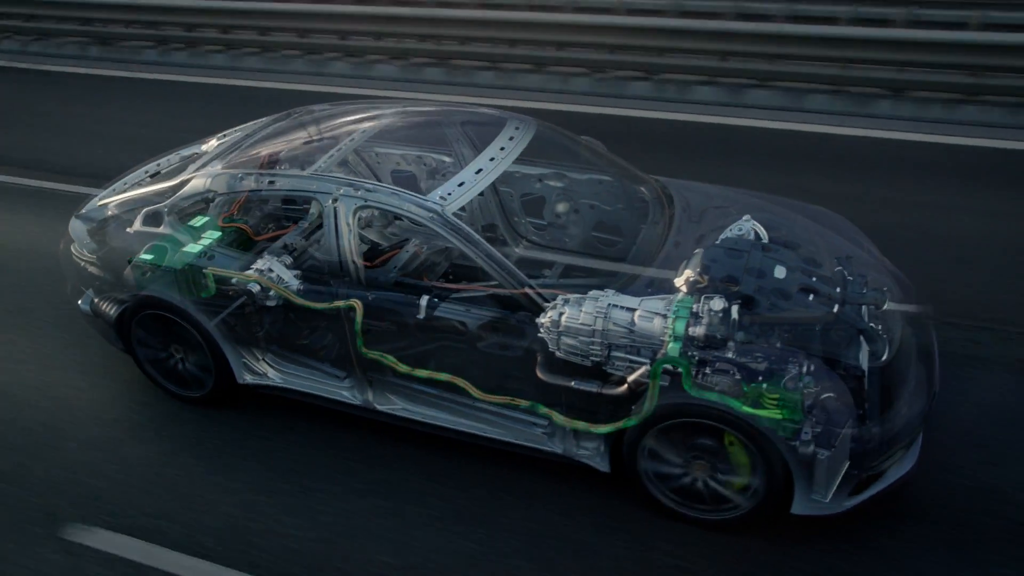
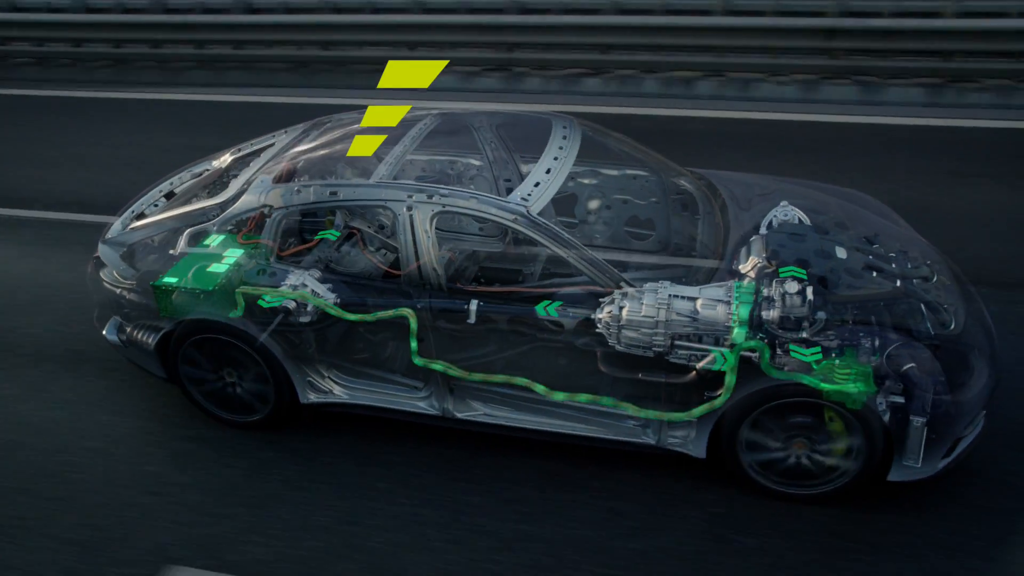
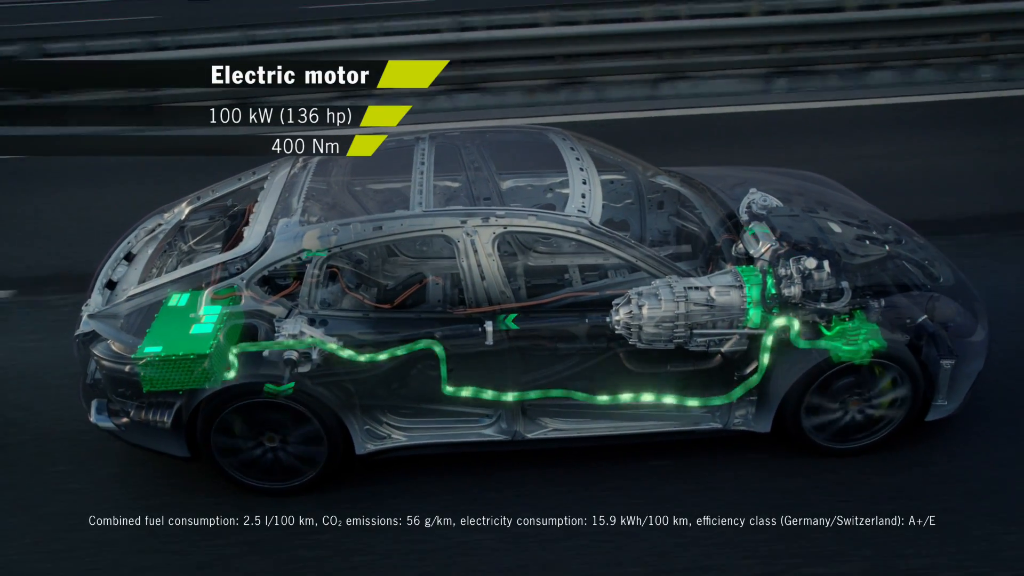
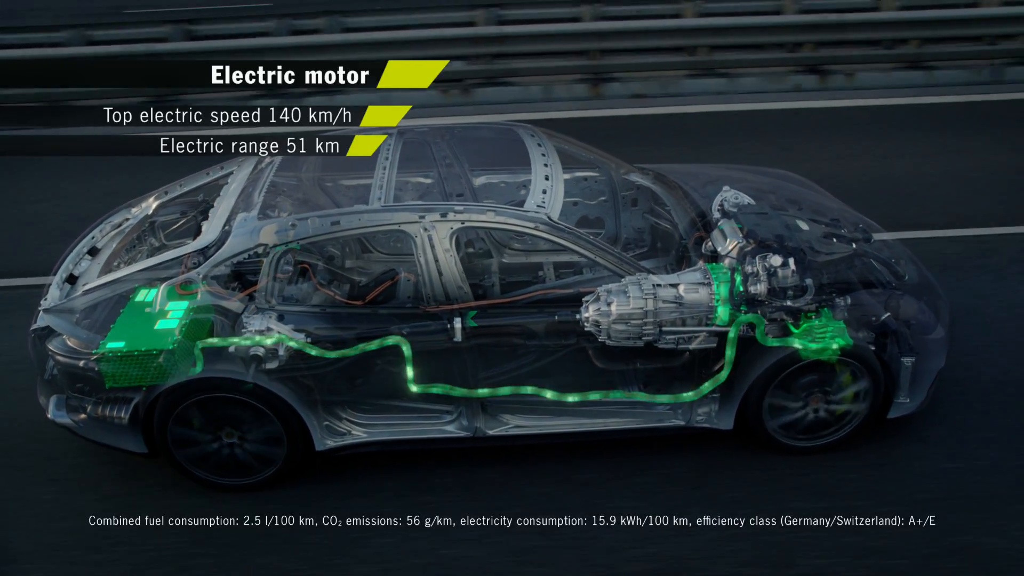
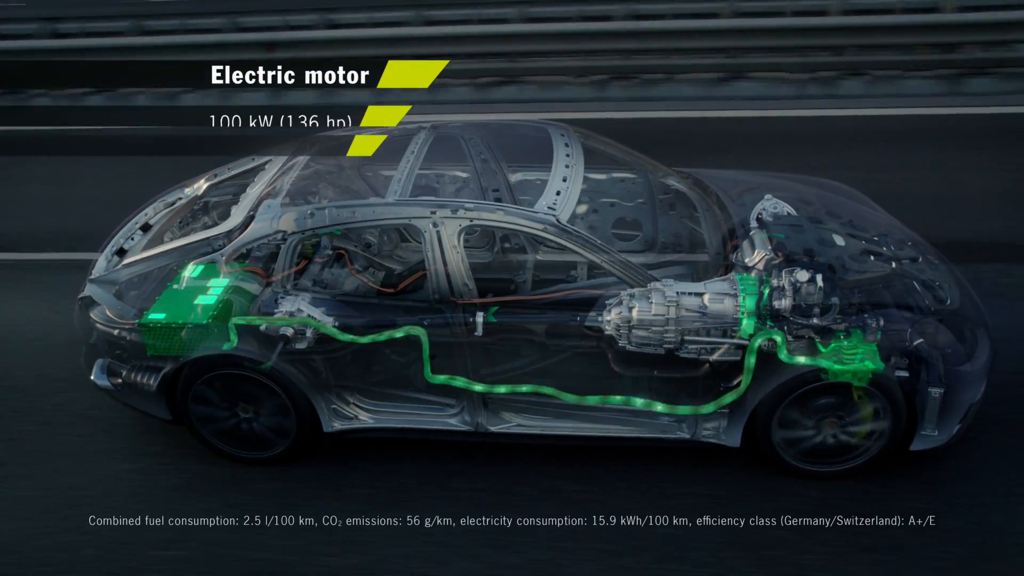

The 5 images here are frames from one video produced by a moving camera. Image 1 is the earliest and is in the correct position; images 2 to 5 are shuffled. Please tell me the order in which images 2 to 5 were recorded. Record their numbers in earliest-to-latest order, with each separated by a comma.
2, 5, 3, 4
